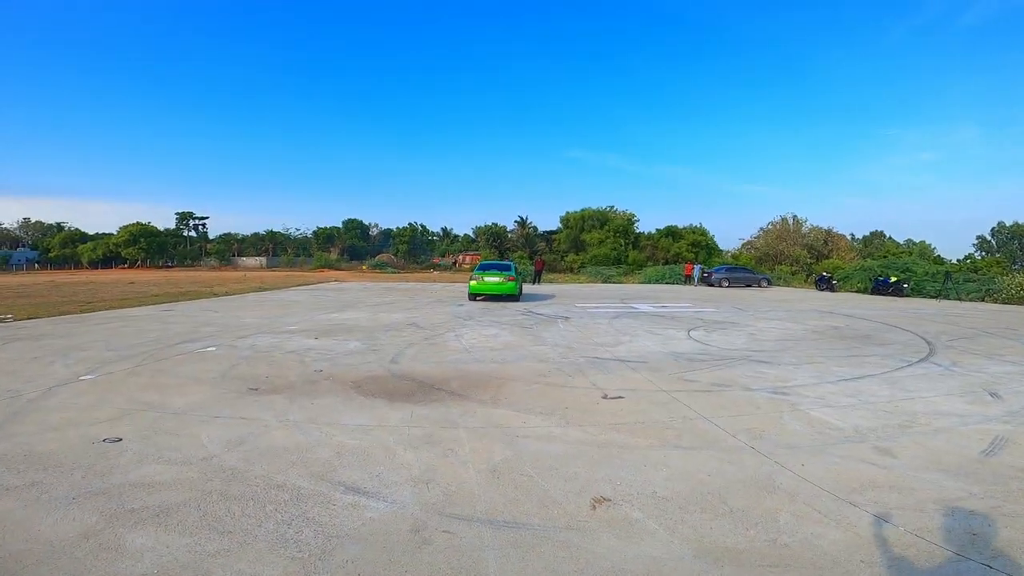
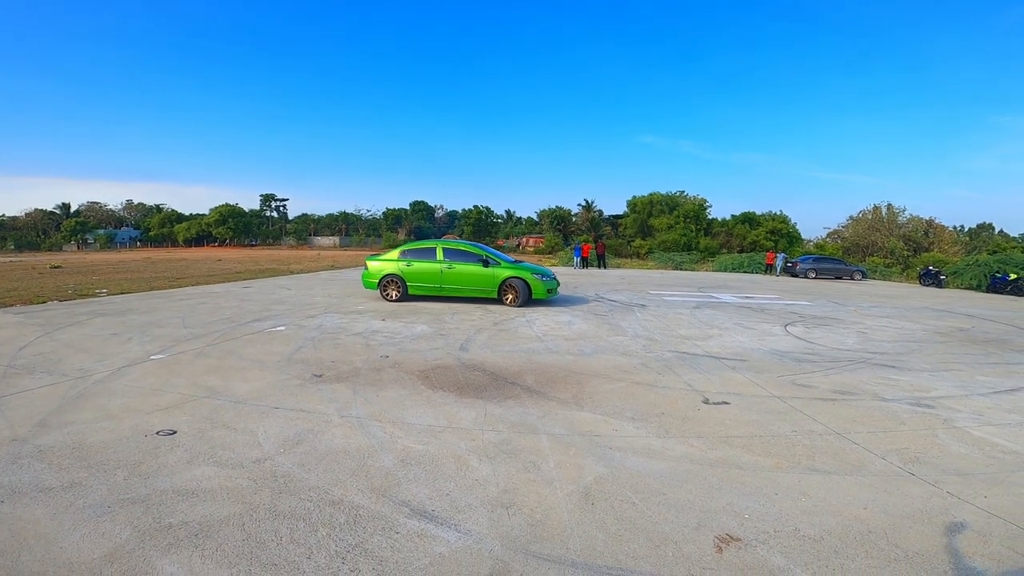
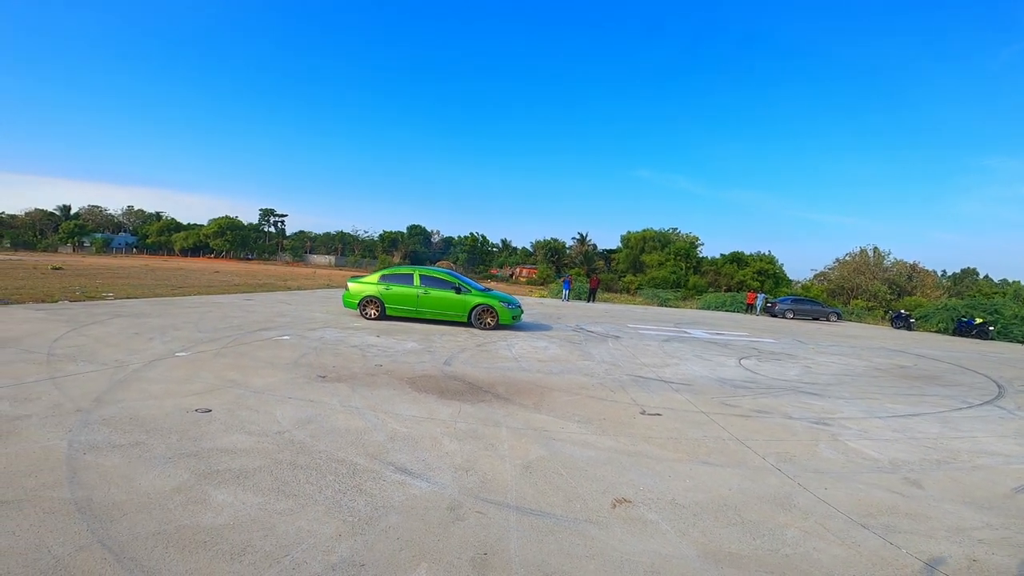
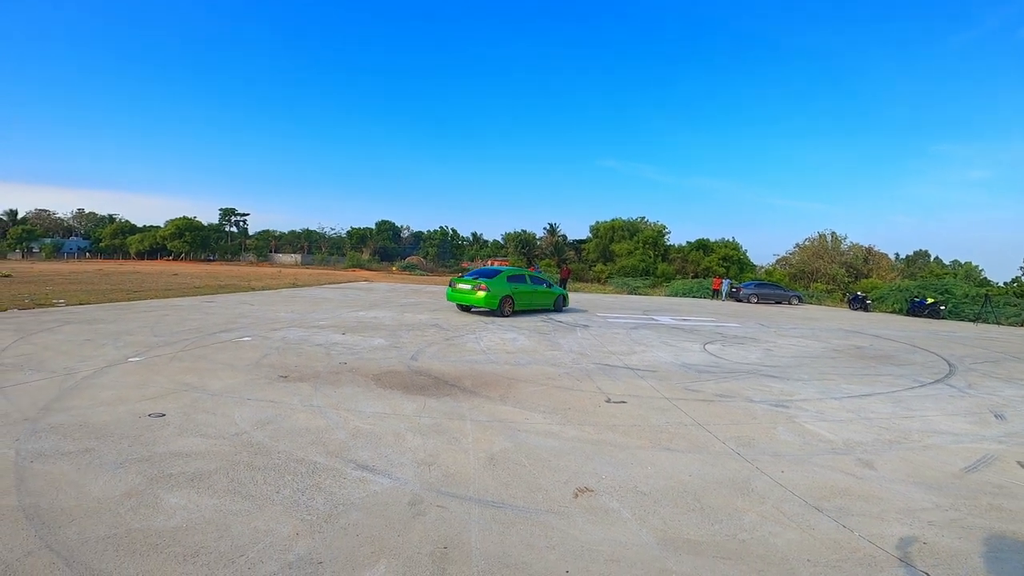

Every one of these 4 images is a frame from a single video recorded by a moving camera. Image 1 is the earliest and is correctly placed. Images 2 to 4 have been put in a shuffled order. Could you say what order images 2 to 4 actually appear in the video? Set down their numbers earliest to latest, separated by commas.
4, 3, 2
